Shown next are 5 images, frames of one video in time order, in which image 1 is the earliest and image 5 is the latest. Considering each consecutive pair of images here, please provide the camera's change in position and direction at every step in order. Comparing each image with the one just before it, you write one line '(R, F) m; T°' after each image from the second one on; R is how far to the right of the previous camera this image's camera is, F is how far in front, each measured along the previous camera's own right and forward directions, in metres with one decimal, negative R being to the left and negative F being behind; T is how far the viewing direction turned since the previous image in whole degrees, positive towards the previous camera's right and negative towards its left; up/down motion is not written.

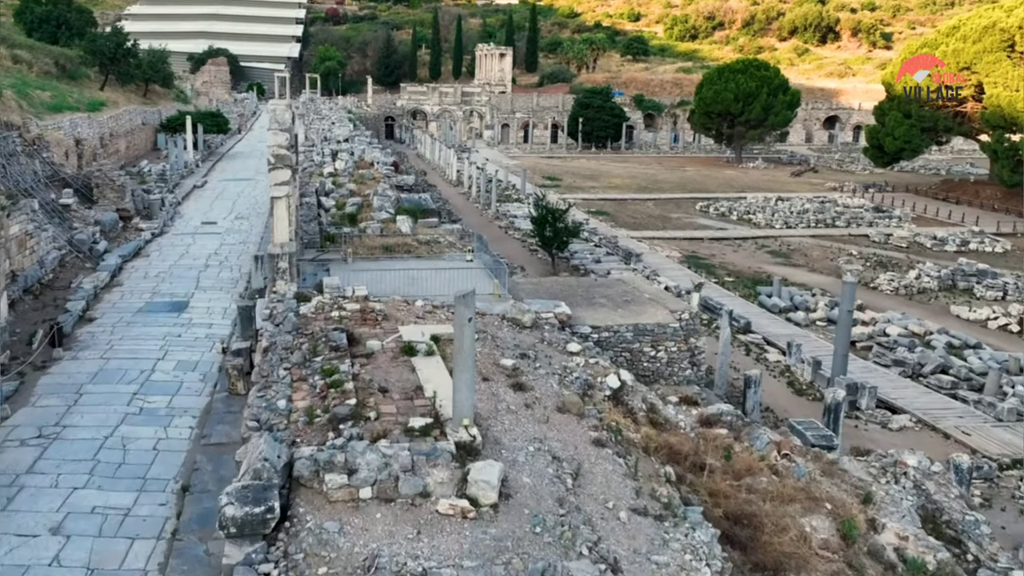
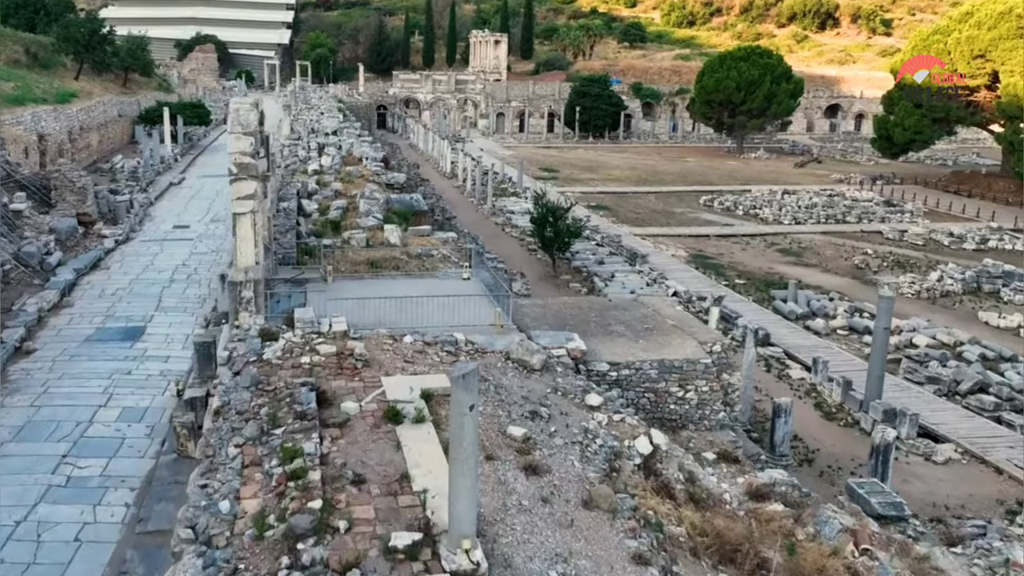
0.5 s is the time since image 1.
(-0.1, +1.4) m; 0°
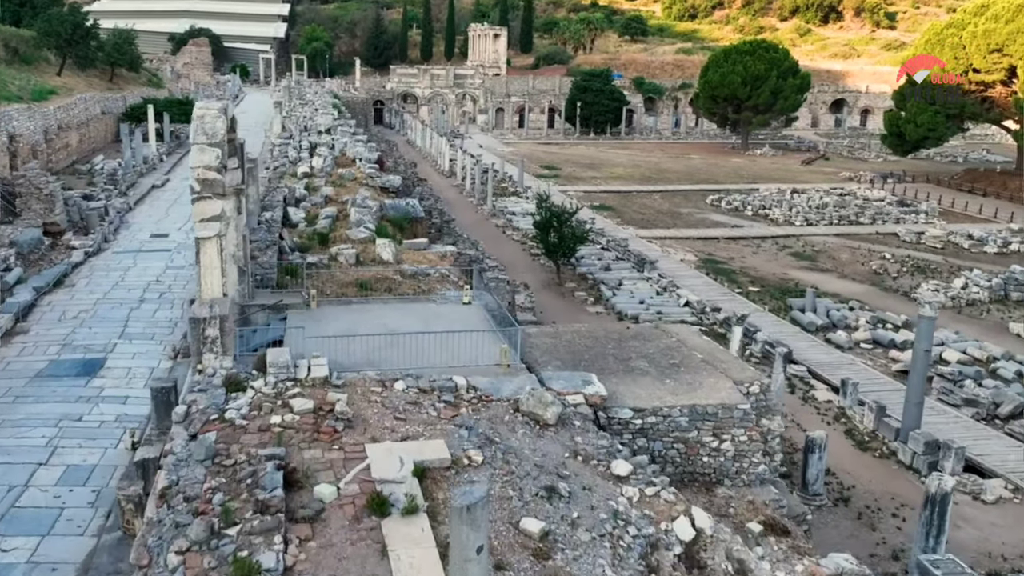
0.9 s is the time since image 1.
(-0.1, +1.2) m; 0°
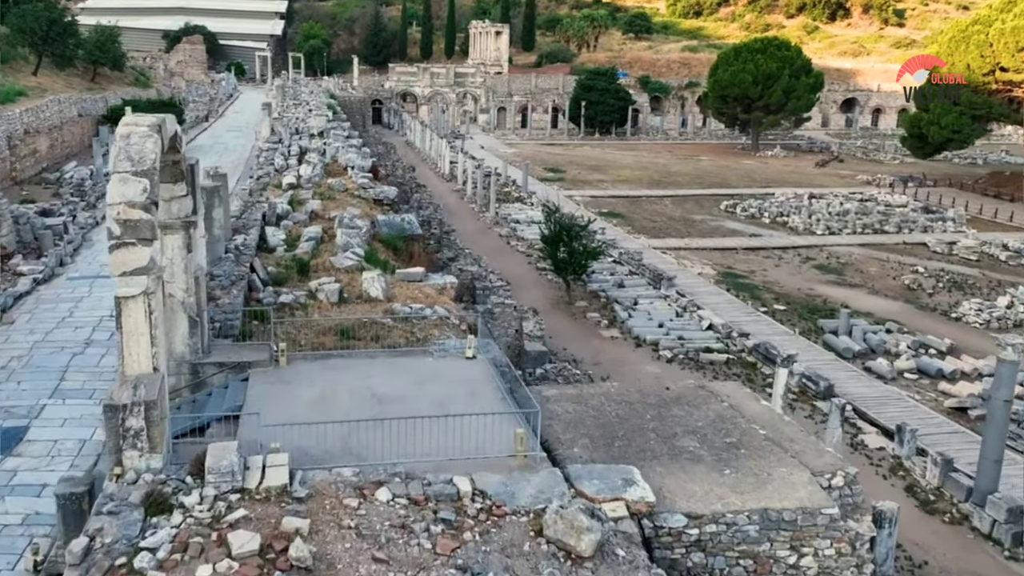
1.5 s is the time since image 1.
(-0.1, +1.7) m; 0°
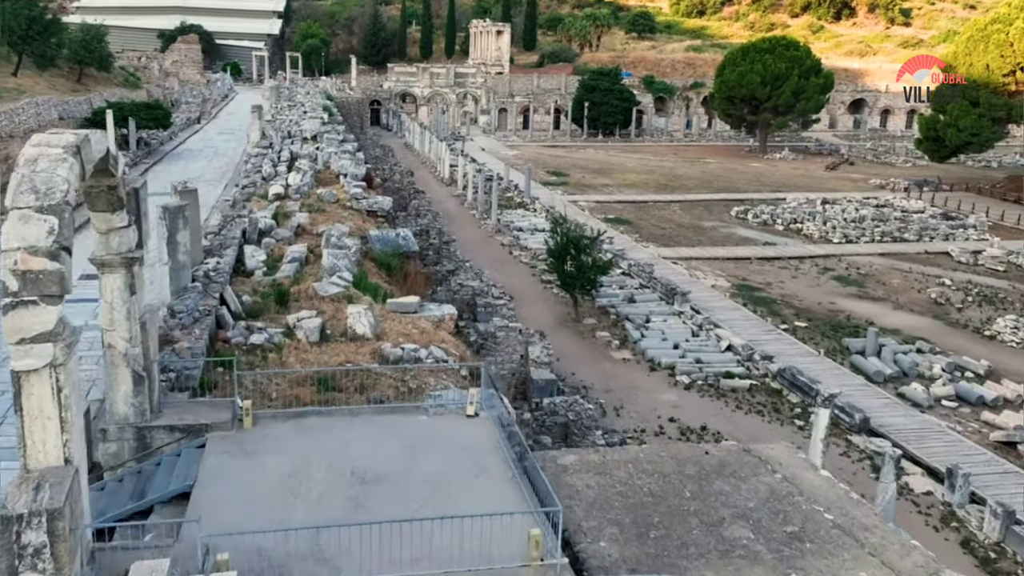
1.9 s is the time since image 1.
(-0.1, +1.2) m; 0°
